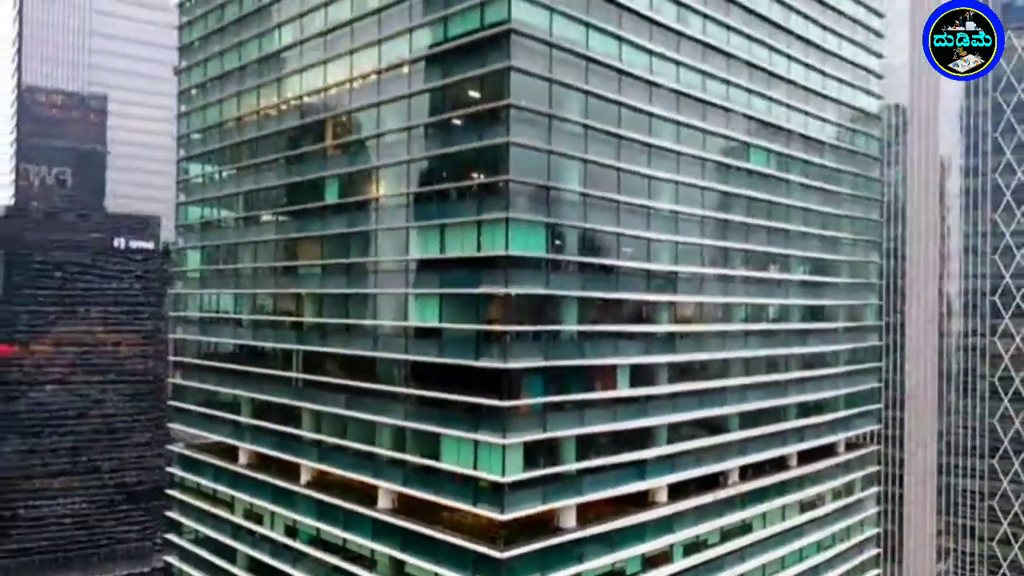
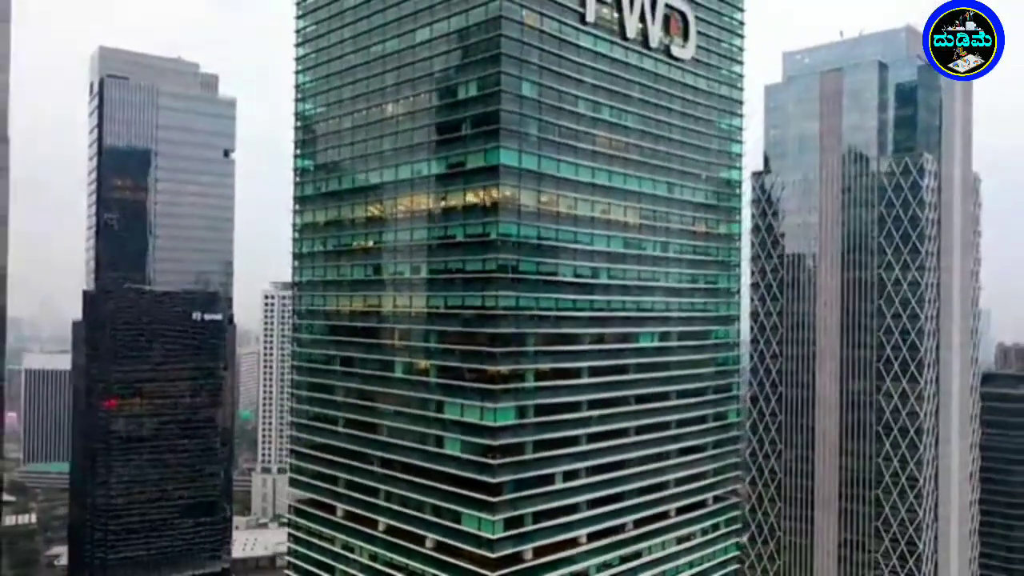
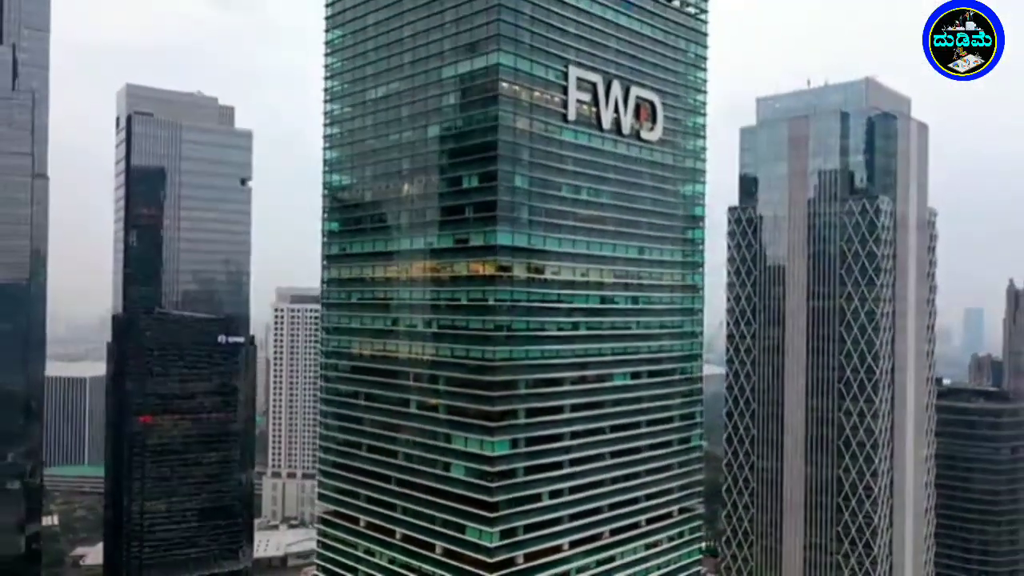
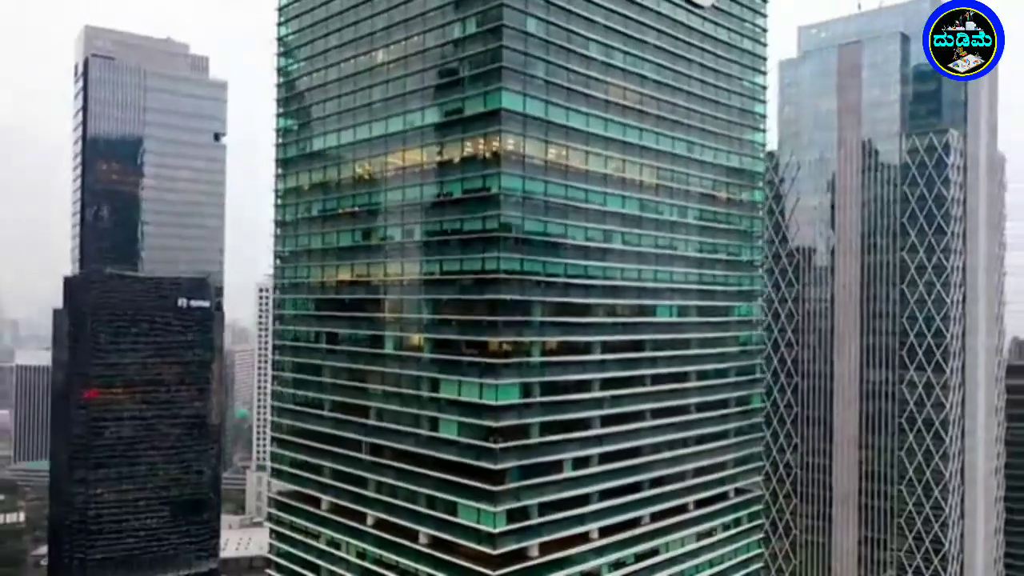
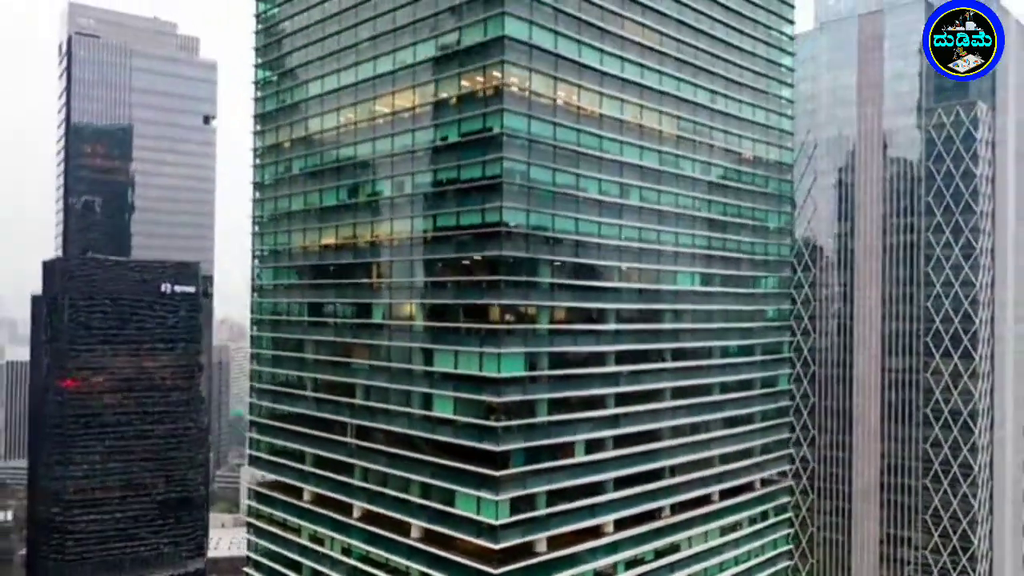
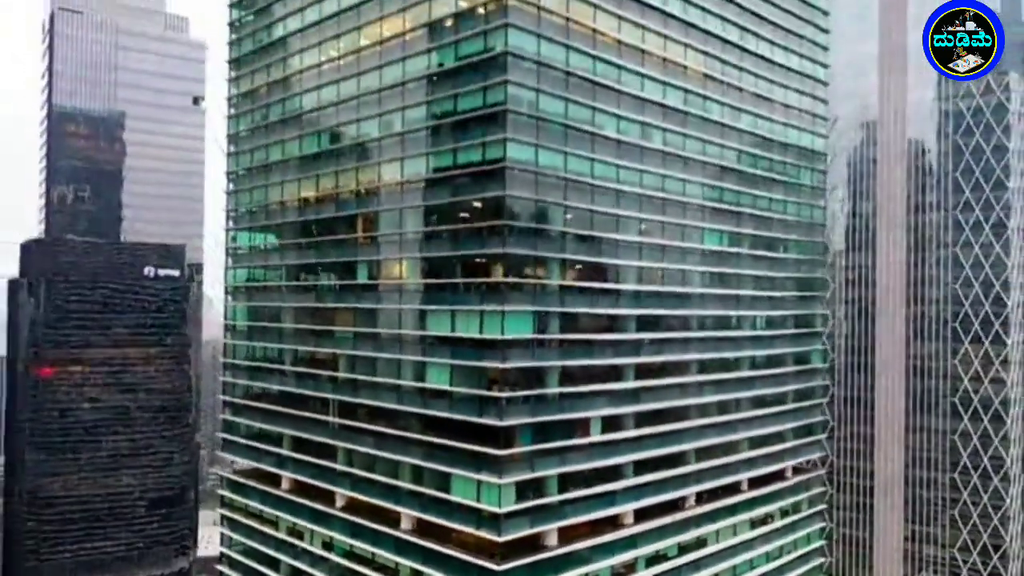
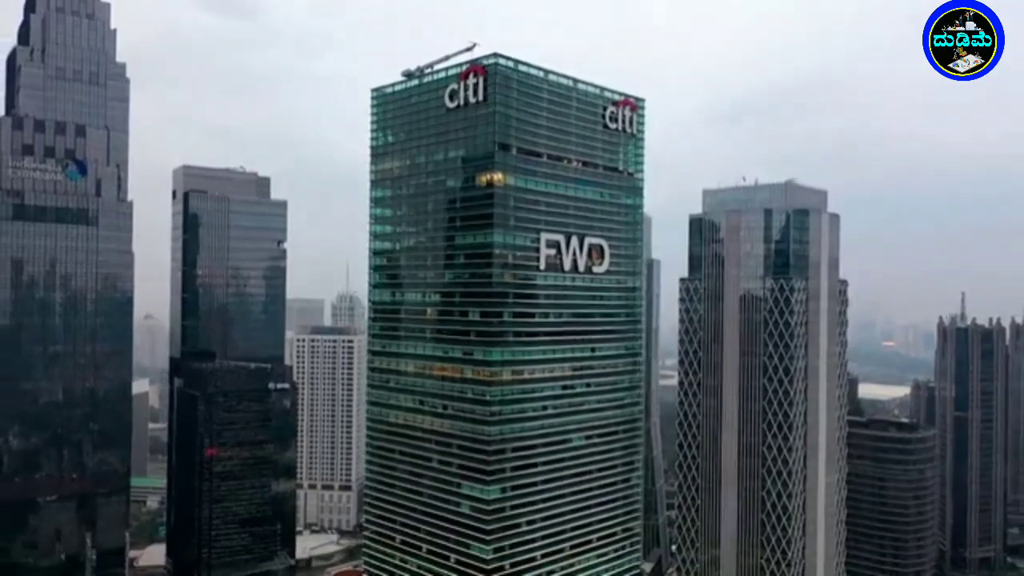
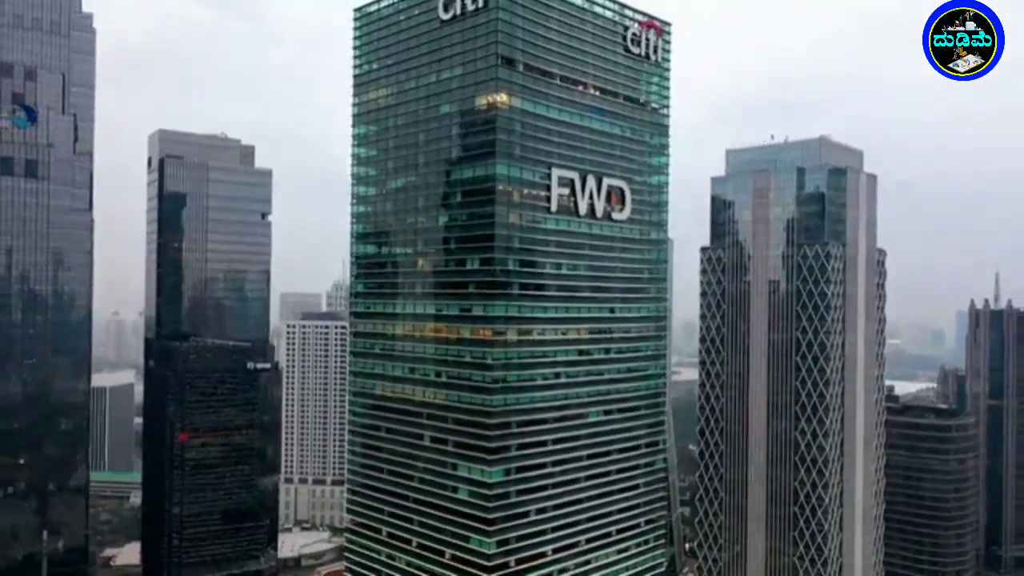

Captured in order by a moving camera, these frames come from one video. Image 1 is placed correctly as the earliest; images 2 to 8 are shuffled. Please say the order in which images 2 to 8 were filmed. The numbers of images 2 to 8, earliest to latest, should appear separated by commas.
6, 5, 4, 2, 3, 8, 7
